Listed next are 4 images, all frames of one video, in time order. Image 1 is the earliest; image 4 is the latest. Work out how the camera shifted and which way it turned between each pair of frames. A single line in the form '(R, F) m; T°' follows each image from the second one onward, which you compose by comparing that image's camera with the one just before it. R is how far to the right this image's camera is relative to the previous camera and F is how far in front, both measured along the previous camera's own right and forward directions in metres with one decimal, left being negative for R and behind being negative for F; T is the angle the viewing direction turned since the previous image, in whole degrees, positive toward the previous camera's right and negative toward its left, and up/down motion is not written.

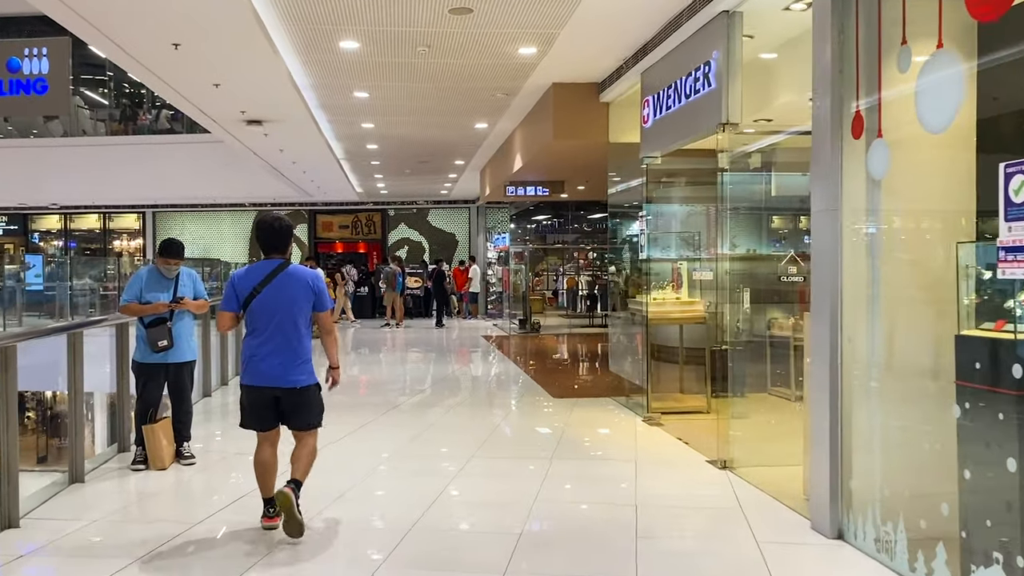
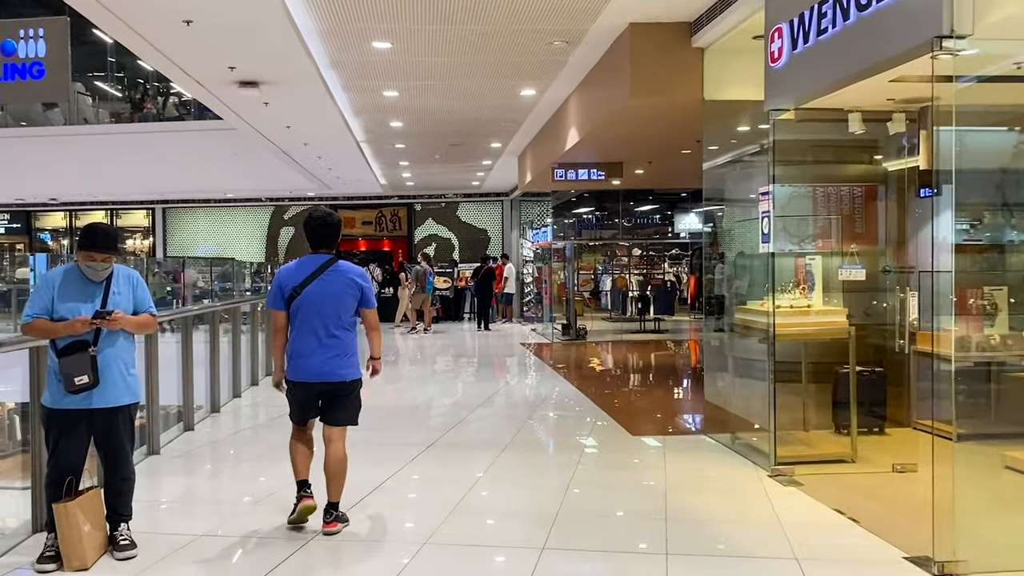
(-0.2, +1.5) m; -2°
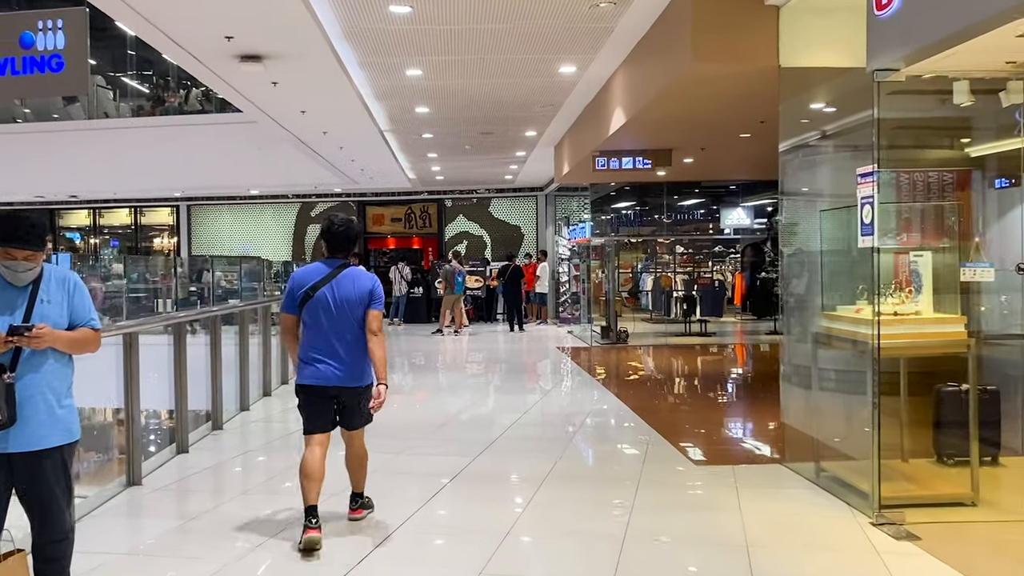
(0.0, +0.8) m; -2°
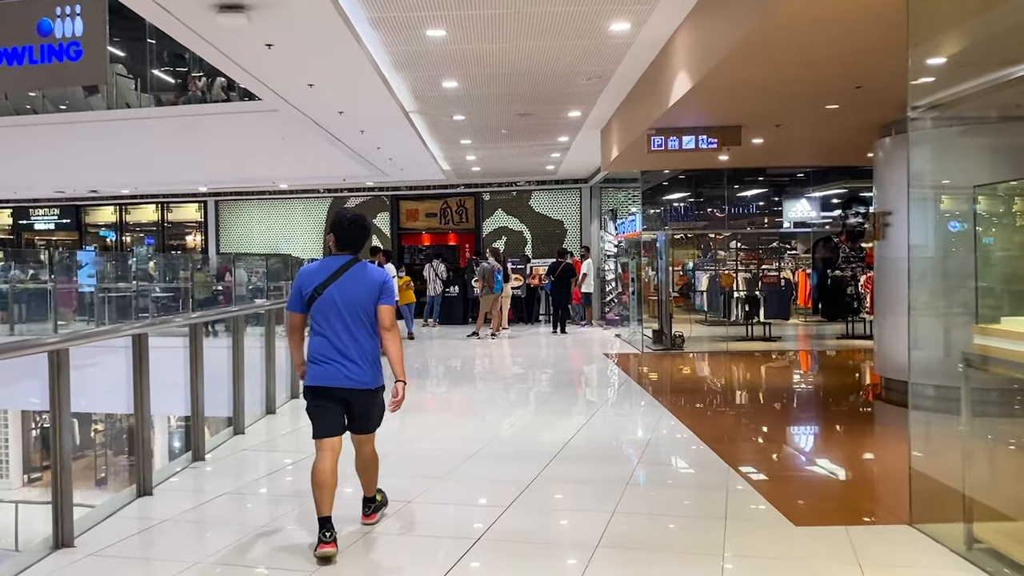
(0.0, +1.0) m; -3°
